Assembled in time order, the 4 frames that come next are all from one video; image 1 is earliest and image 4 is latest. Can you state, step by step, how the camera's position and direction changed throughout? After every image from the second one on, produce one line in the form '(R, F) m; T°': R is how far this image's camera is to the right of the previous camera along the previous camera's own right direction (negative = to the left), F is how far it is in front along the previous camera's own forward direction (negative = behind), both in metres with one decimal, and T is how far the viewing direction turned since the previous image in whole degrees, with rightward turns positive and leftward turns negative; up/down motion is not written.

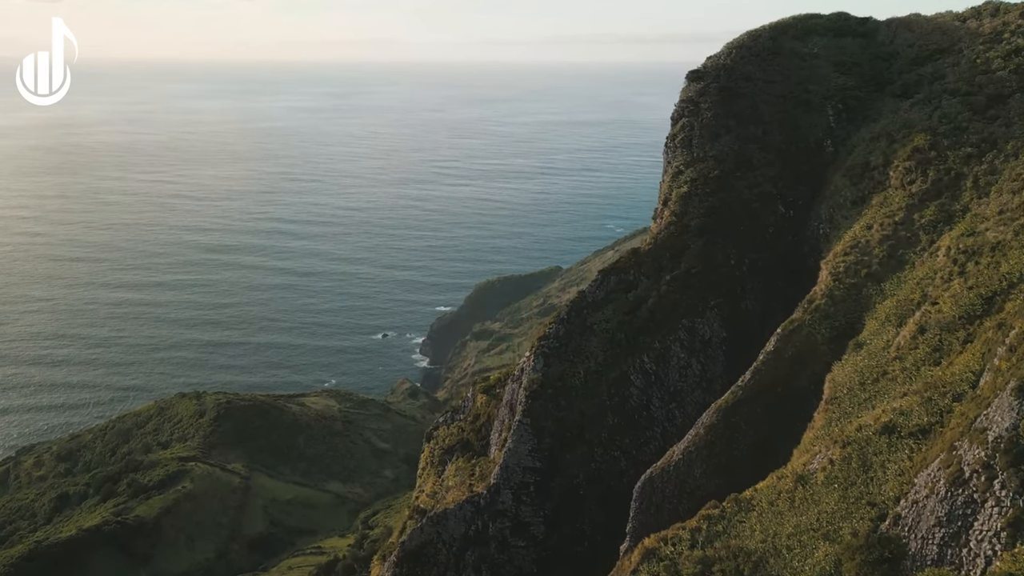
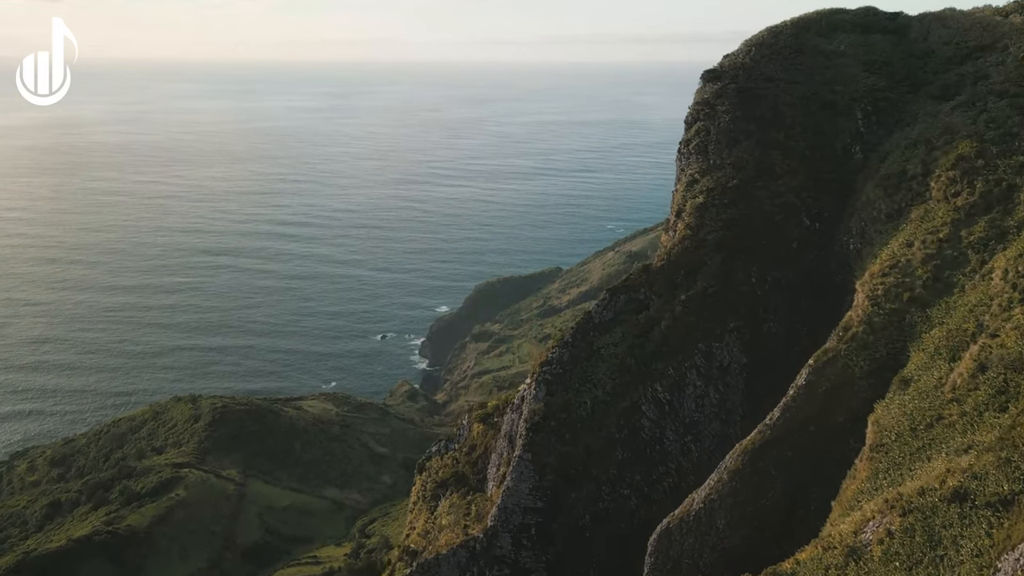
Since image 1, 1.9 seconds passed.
(0.0, +2.4) m; 0°
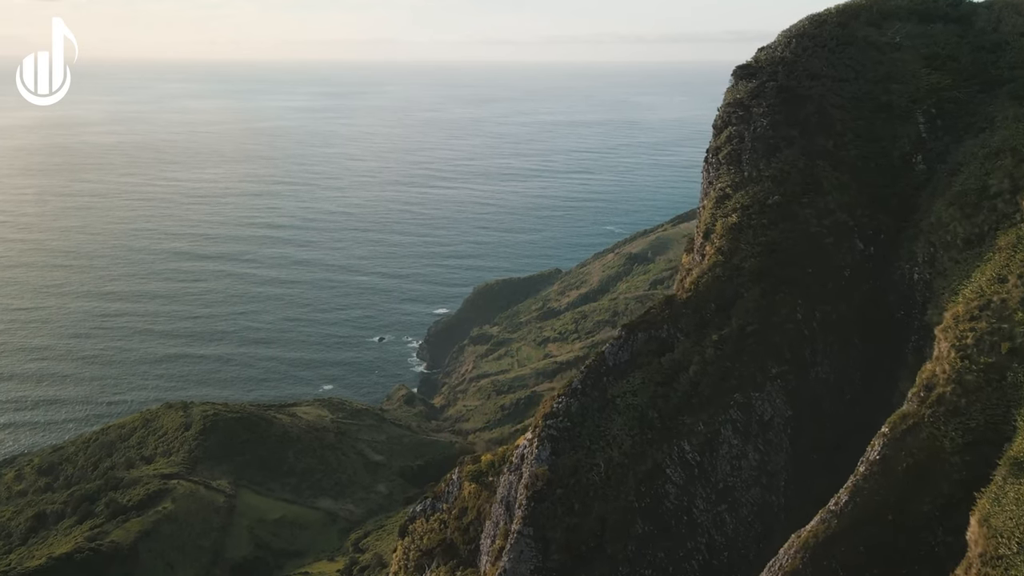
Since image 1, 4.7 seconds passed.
(0.0, +4.0) m; 0°
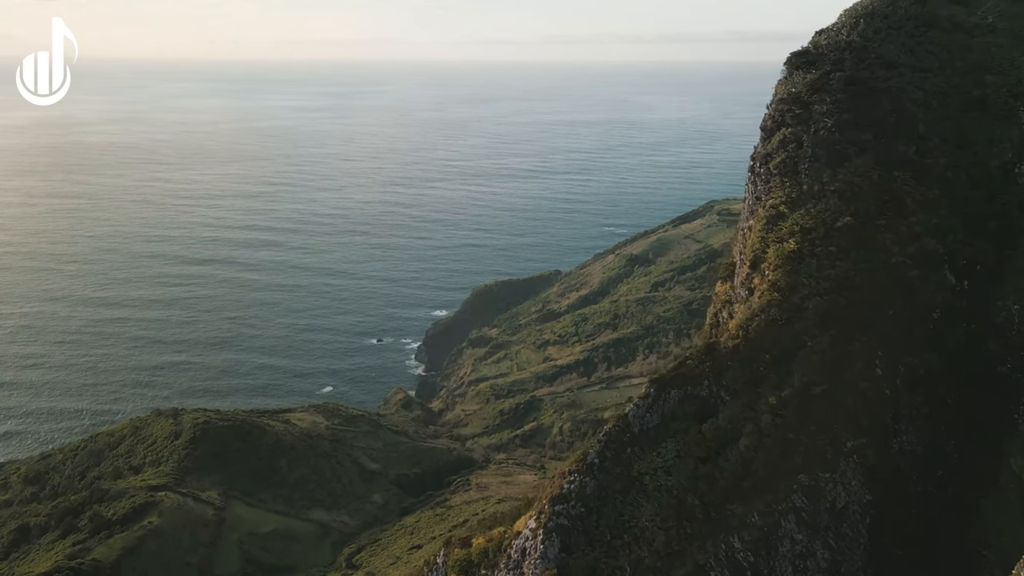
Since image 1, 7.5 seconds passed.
(0.0, +4.5) m; 0°
